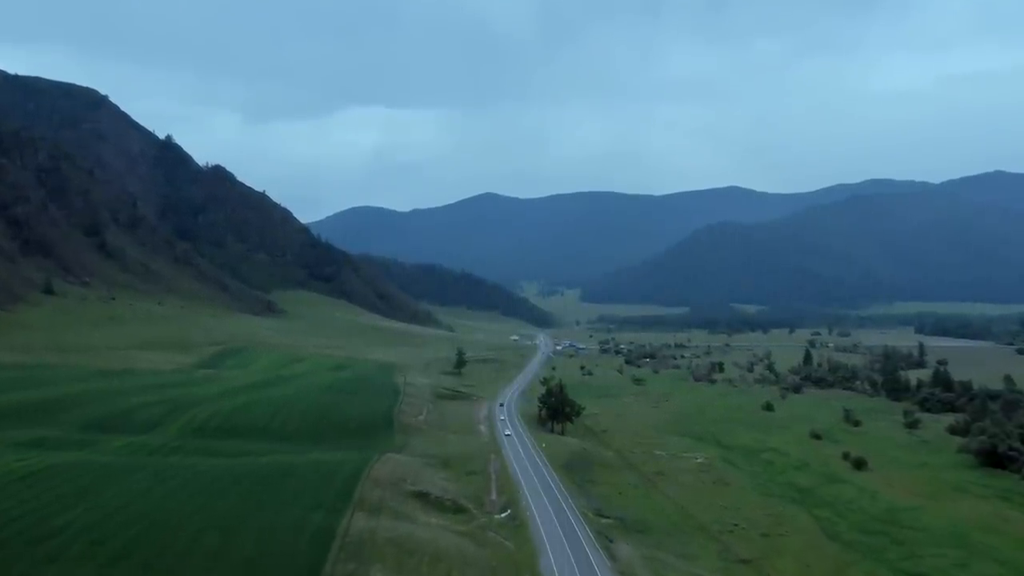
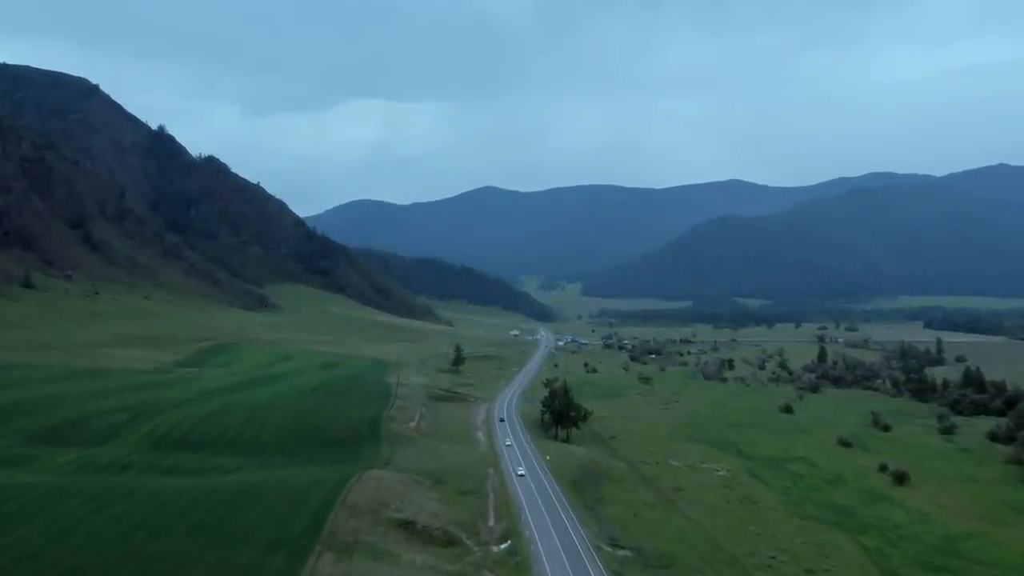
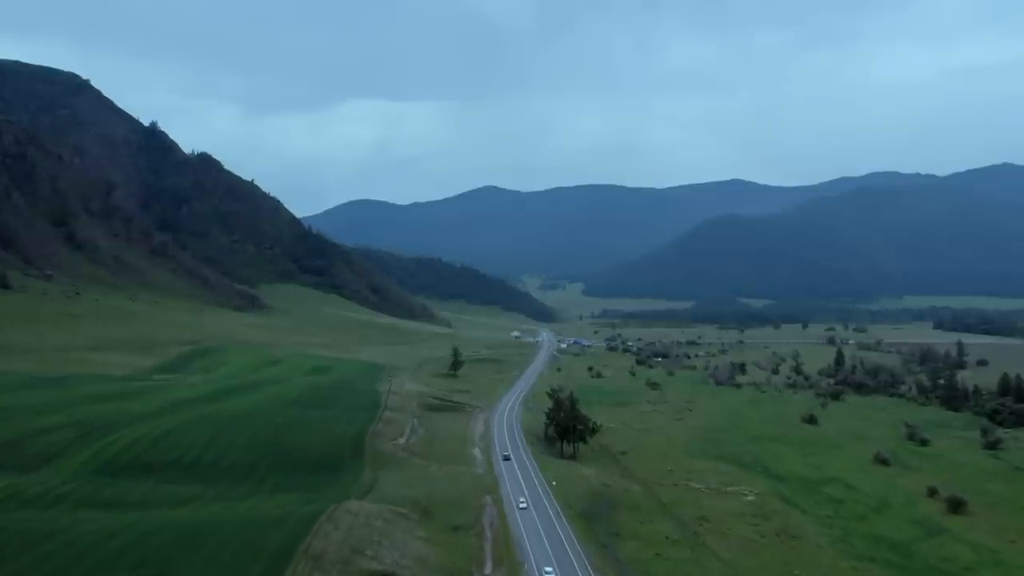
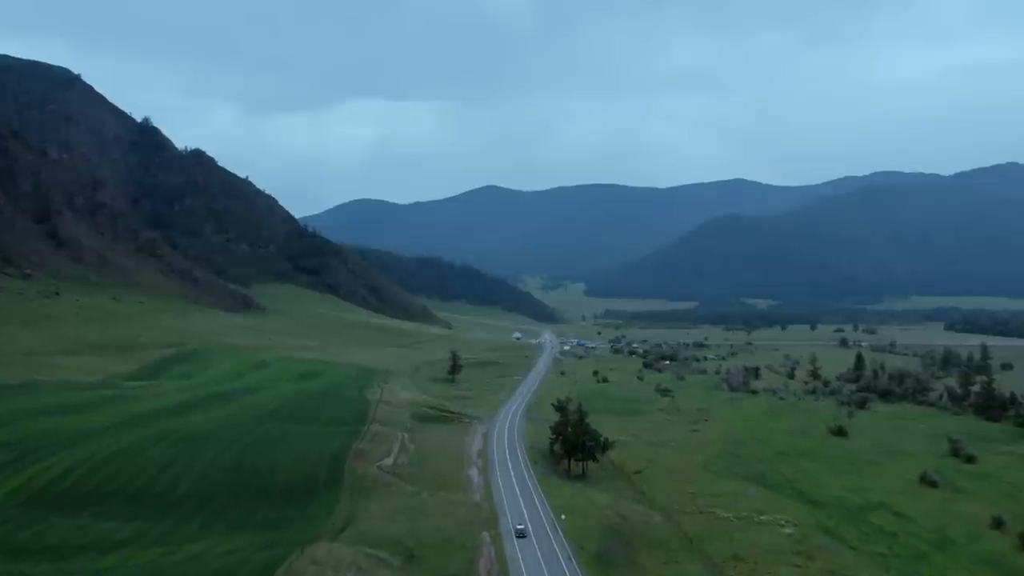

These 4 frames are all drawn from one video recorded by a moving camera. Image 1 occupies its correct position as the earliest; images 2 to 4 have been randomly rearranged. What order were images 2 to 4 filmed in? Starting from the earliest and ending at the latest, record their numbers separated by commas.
2, 3, 4
